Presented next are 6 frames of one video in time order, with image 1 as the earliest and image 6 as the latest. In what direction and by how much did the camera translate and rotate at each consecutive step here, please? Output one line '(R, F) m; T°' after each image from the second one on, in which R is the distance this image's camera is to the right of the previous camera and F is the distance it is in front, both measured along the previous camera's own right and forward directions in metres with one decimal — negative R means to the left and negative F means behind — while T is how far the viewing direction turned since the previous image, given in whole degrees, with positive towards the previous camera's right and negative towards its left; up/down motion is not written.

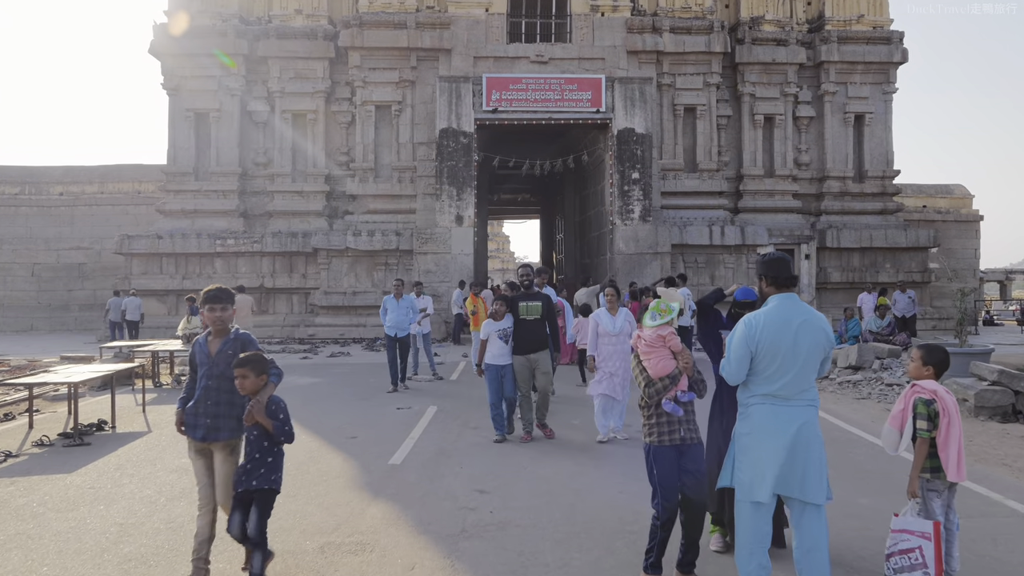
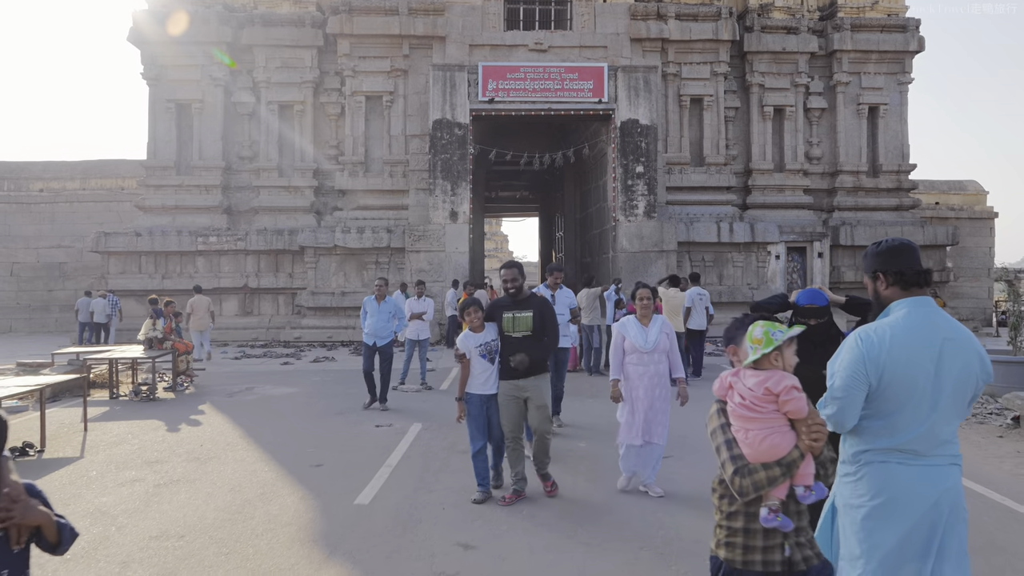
(0.0, +0.9) m; 0°
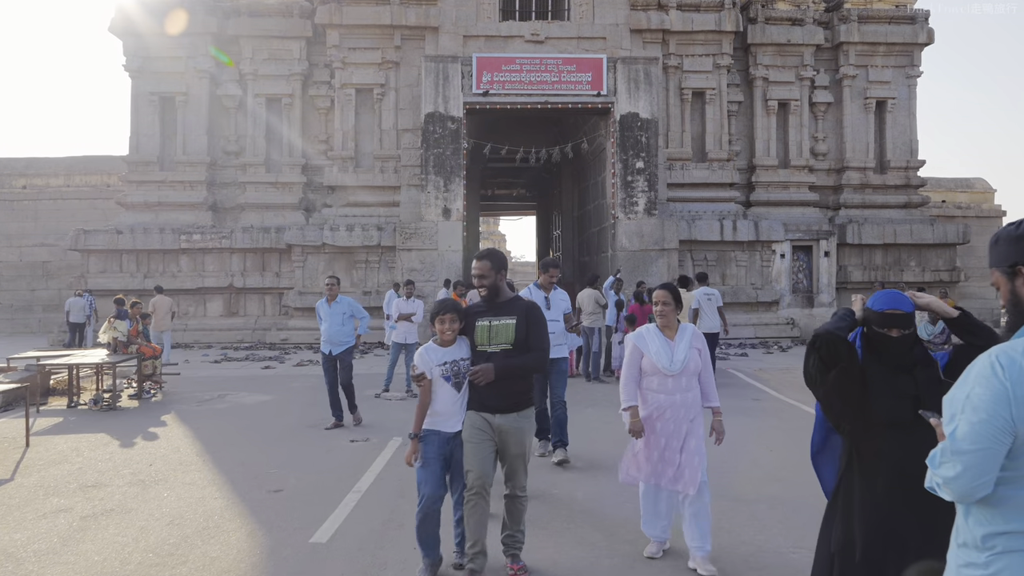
(+0.1, +0.6) m; 0°
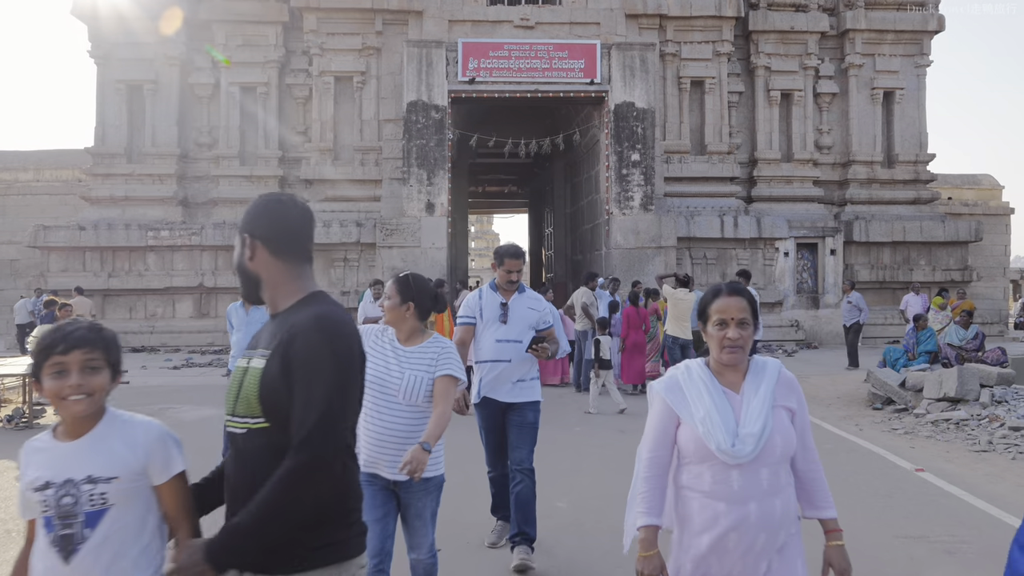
(+0.1, +0.9) m; 0°
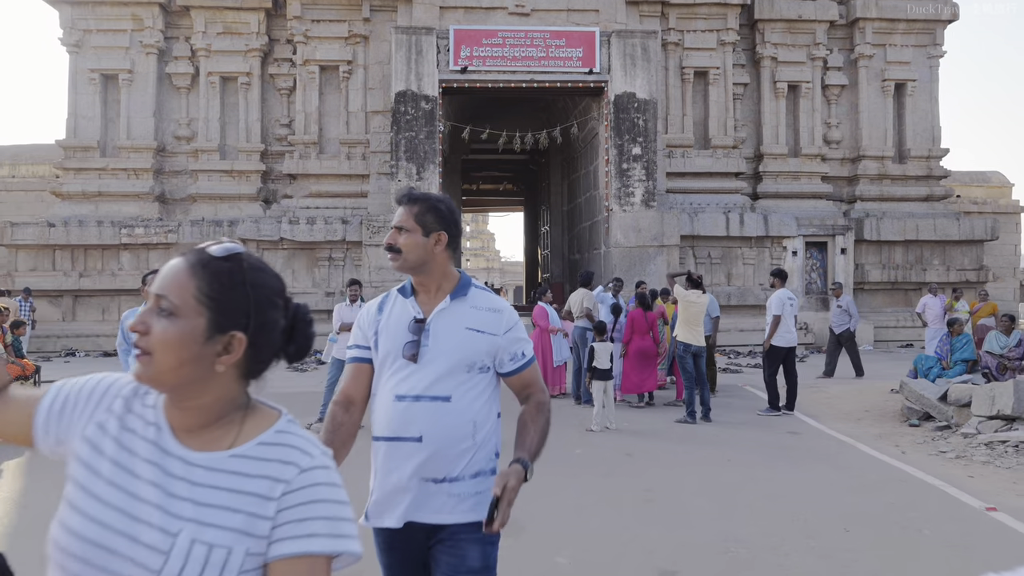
(0.0, +0.8) m; 0°
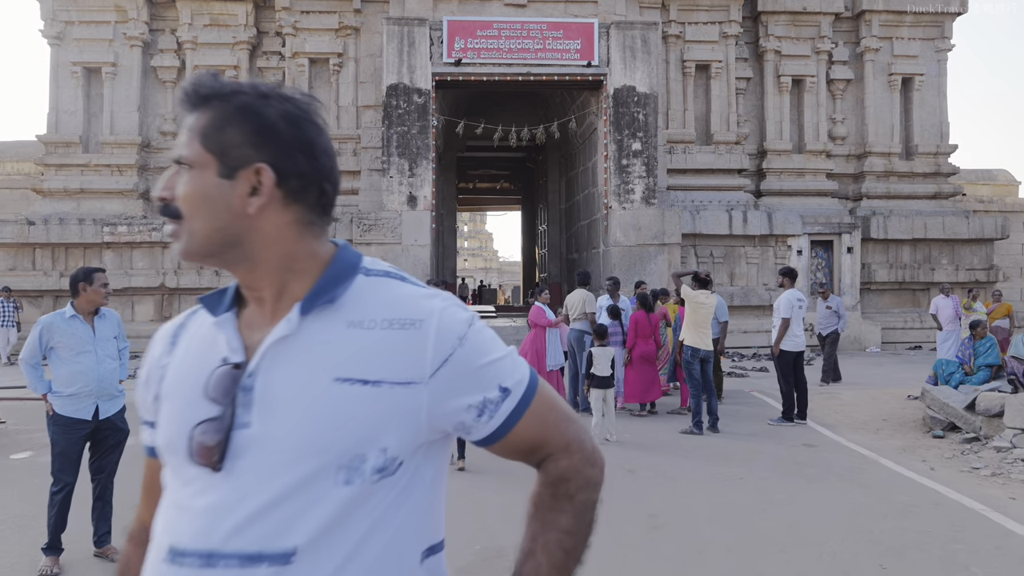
(0.0, +0.5) m; 0°
